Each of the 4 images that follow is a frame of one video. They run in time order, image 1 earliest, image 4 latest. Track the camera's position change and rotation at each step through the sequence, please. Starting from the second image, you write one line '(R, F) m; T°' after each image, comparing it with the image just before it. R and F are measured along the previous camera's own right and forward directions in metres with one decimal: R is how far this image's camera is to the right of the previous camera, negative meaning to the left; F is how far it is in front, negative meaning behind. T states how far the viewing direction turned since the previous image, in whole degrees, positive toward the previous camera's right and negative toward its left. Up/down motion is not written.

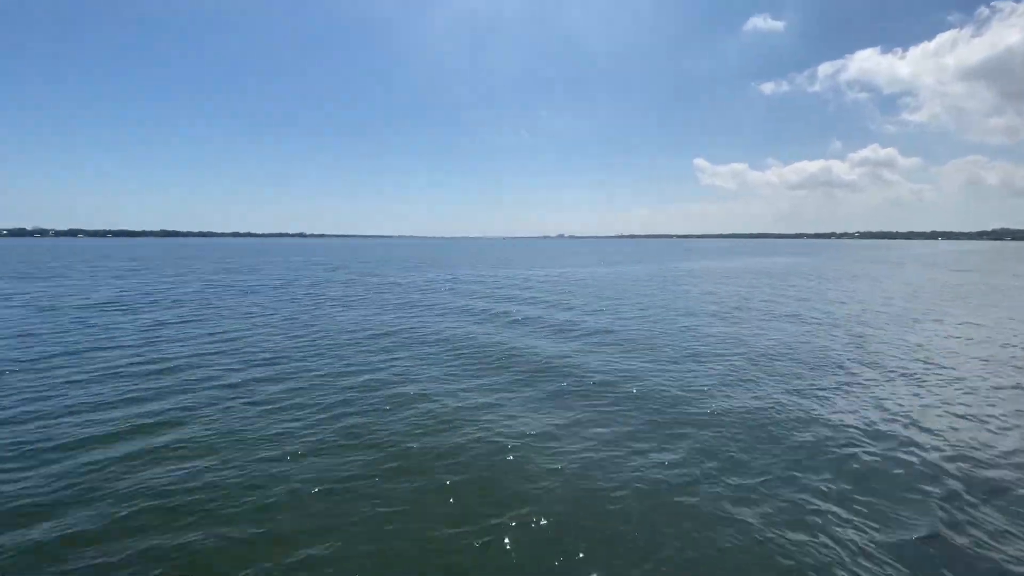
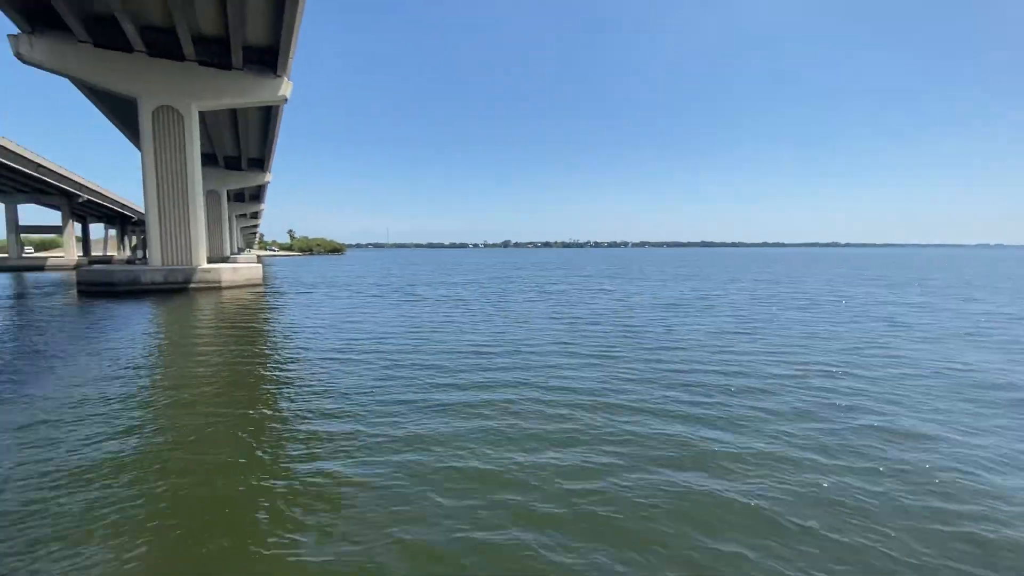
(-3.0, +2.0) m; -58°
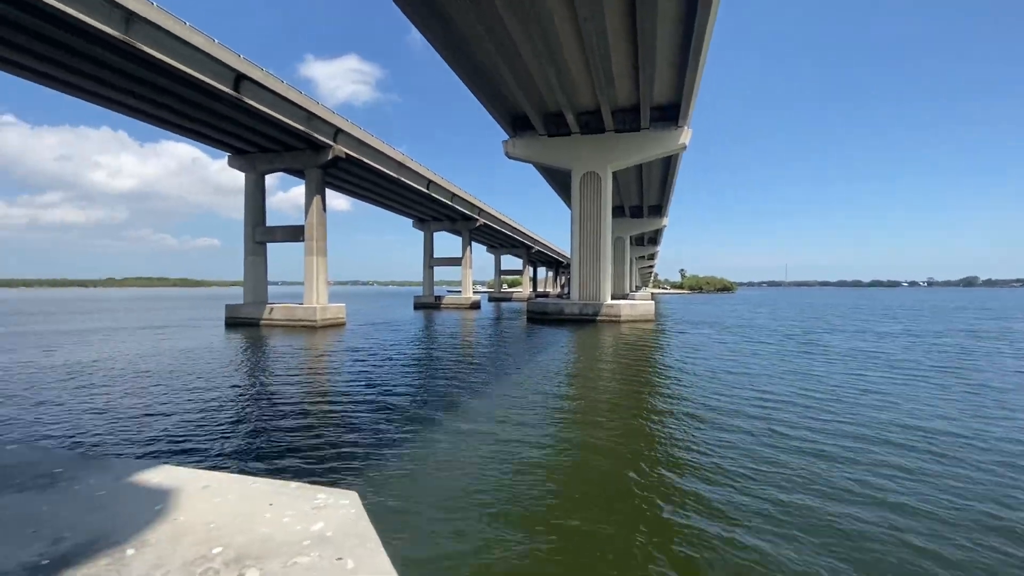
(-0.2, +0.7) m; -45°
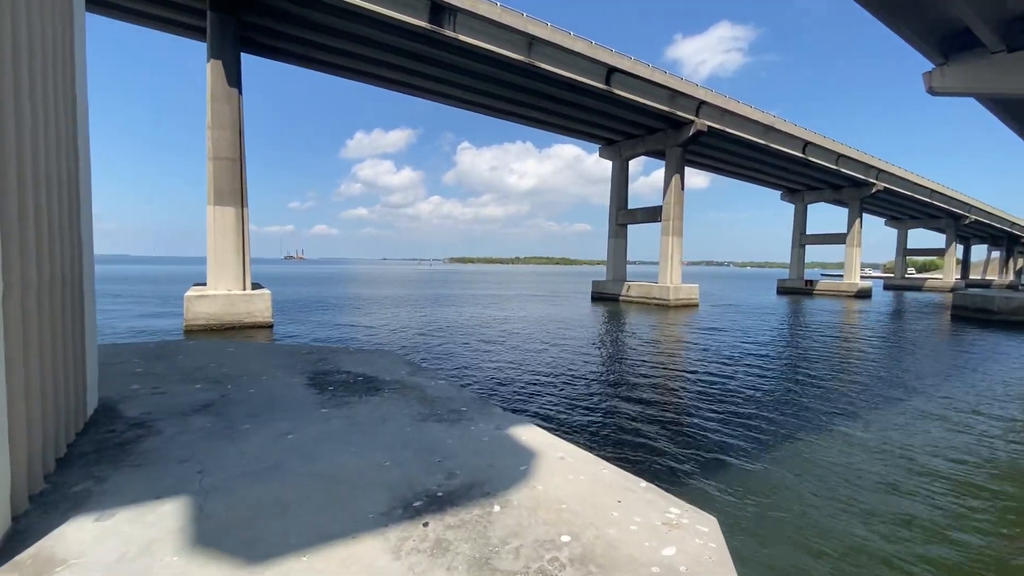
(-0.3, +0.7) m; -41°
